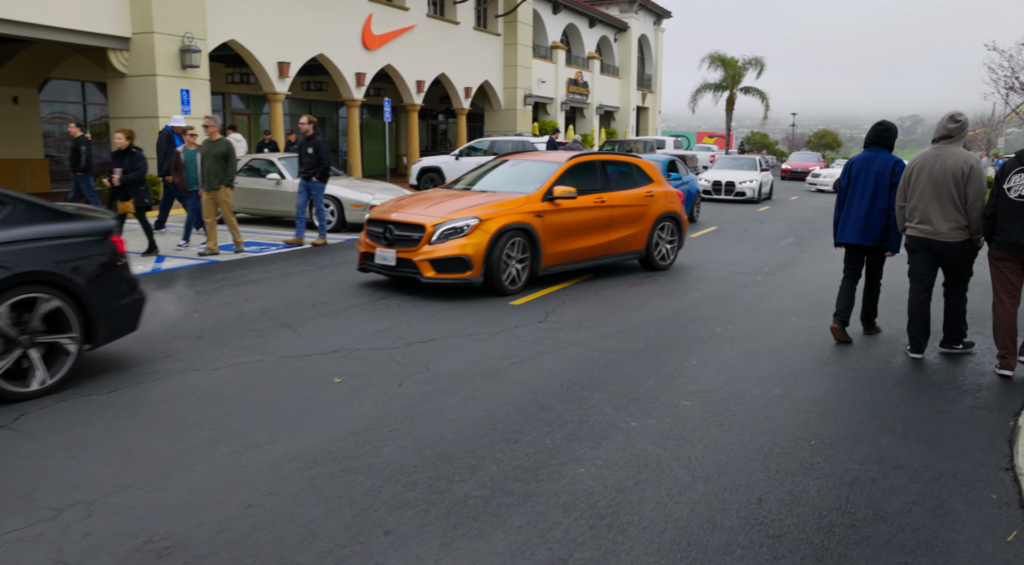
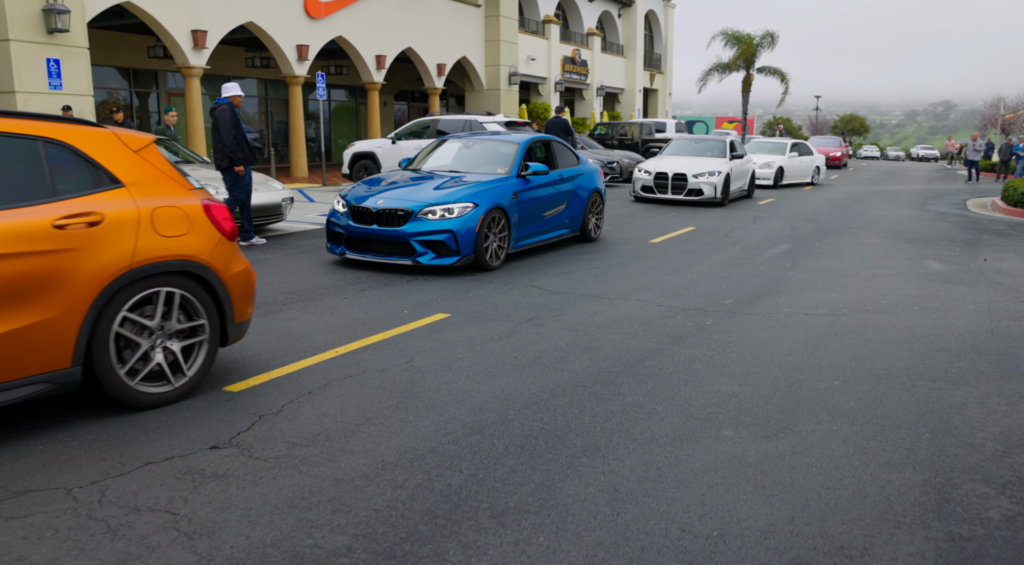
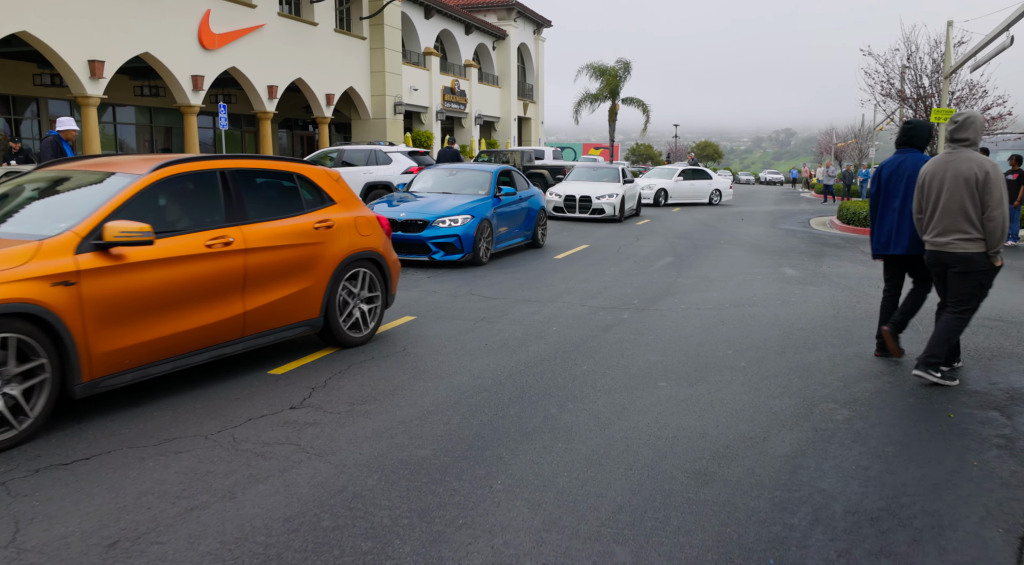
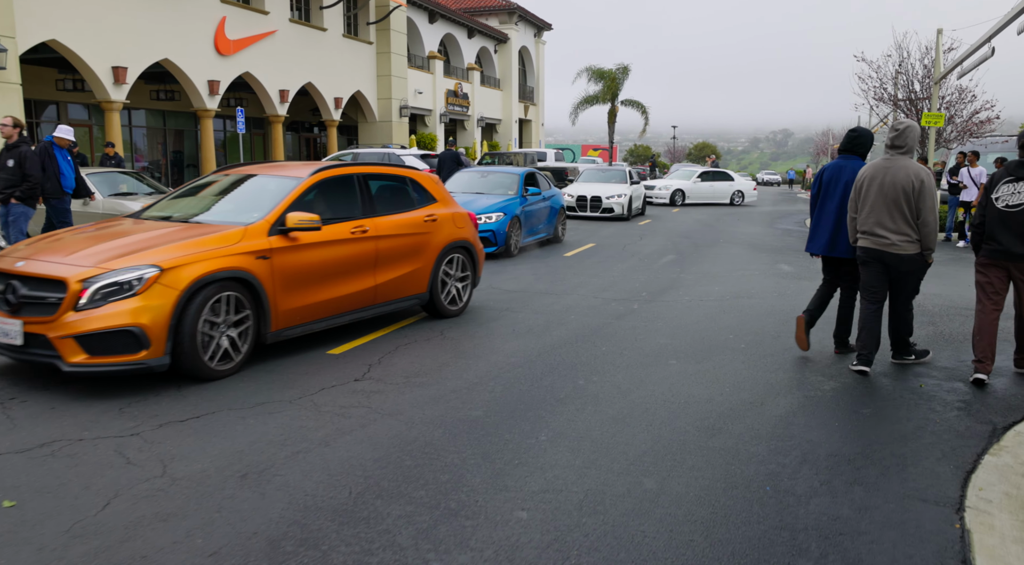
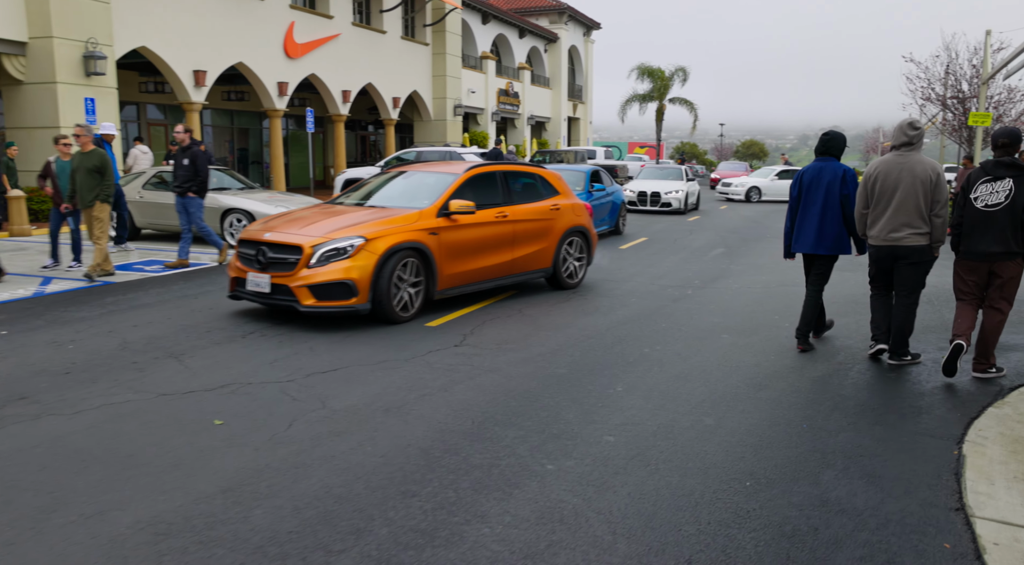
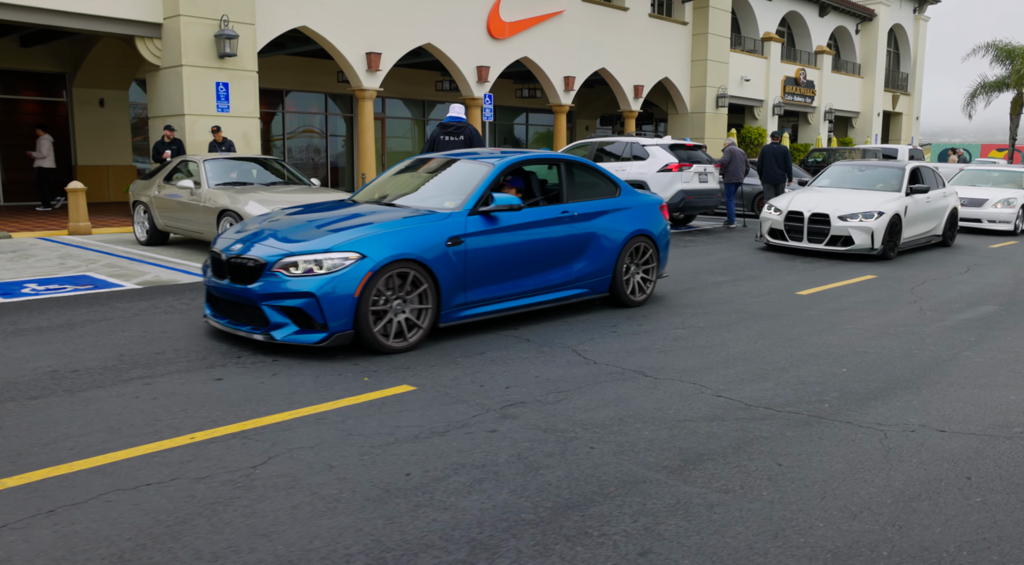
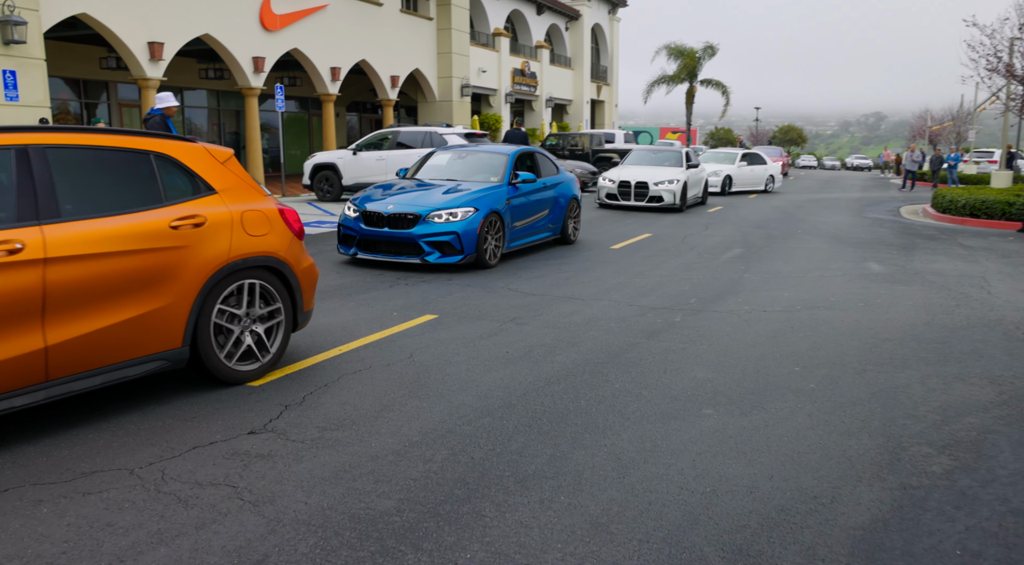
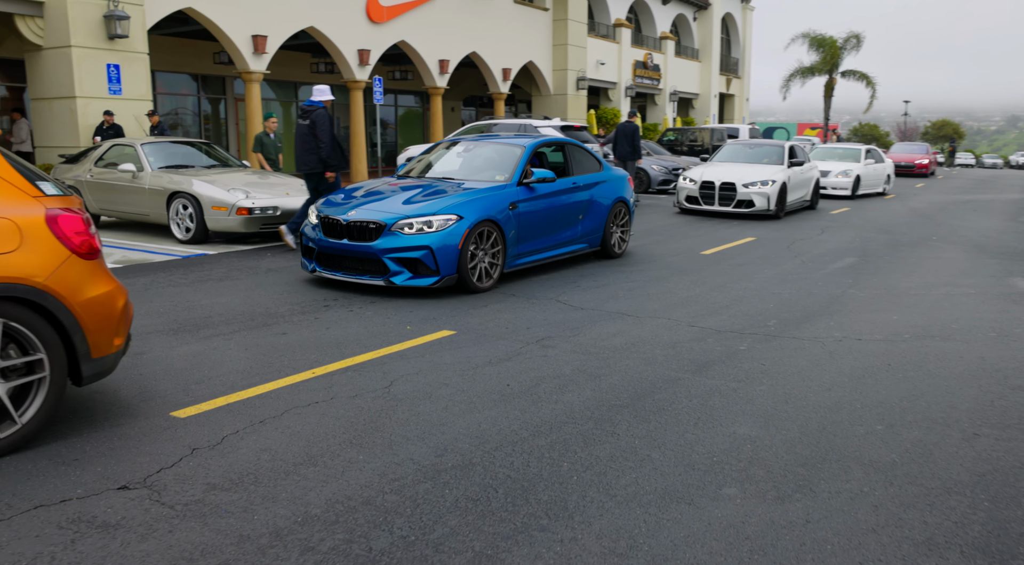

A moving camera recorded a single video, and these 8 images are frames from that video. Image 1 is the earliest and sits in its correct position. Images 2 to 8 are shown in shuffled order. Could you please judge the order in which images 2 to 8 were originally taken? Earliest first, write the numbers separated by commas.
5, 4, 3, 7, 2, 8, 6
